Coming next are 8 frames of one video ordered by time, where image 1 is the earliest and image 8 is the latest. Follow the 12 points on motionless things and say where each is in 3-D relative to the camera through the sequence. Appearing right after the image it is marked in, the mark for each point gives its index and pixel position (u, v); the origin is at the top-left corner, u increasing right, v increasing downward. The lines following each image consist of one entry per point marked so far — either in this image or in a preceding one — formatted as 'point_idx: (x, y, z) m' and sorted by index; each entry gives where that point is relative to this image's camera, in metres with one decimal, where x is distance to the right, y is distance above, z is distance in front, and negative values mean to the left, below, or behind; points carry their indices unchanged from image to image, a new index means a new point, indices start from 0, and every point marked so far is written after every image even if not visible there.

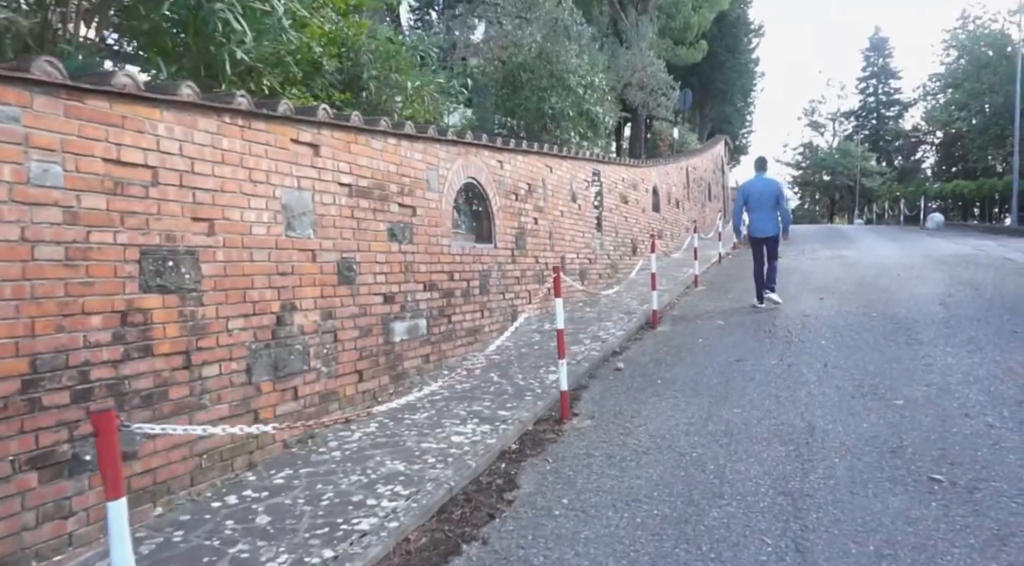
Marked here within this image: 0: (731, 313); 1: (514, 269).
0: (+3.3, -0.4, +10.0) m
1: (0.0, +0.2, +8.2) m
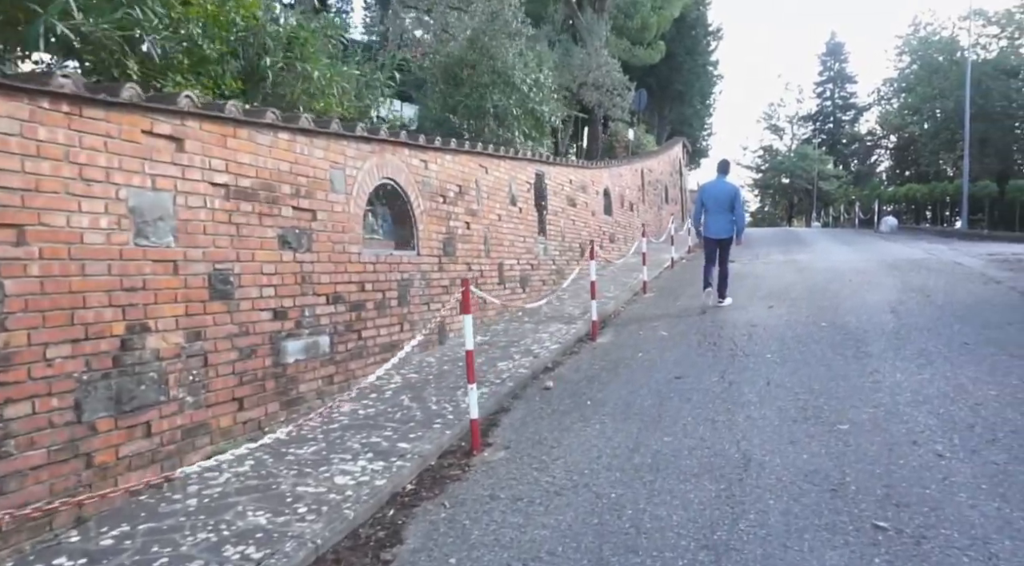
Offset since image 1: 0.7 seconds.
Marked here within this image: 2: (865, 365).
0: (+2.4, -0.5, +9.5) m
1: (-0.8, +0.1, +7.5) m
2: (+3.5, -0.8, +6.5) m
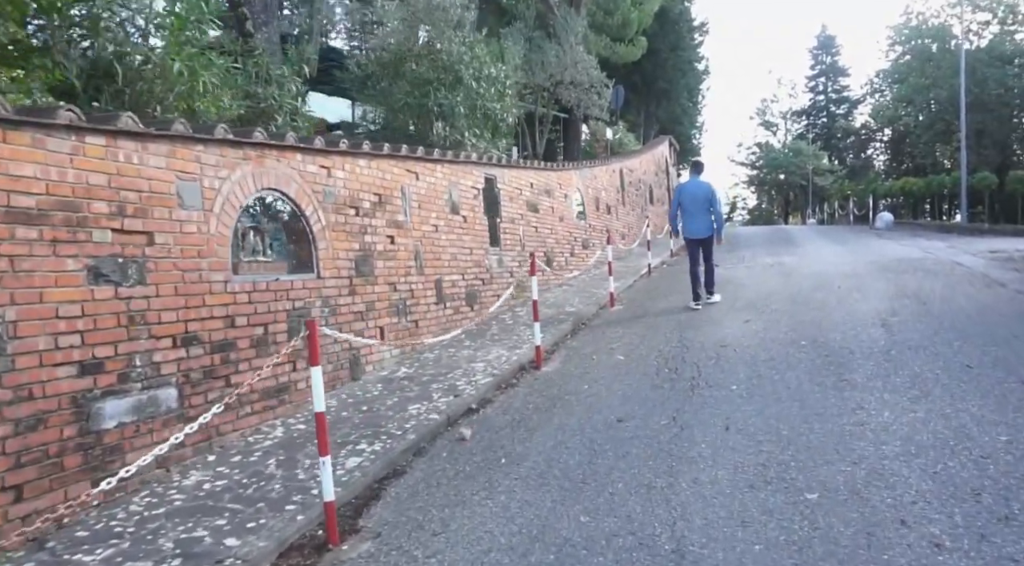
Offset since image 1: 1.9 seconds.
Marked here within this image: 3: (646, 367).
0: (+1.6, -0.7, +8.4) m
1: (-1.6, -0.2, +6.5) m
2: (+2.8, -1.0, +5.4) m
3: (+1.4, -0.9, +7.0) m
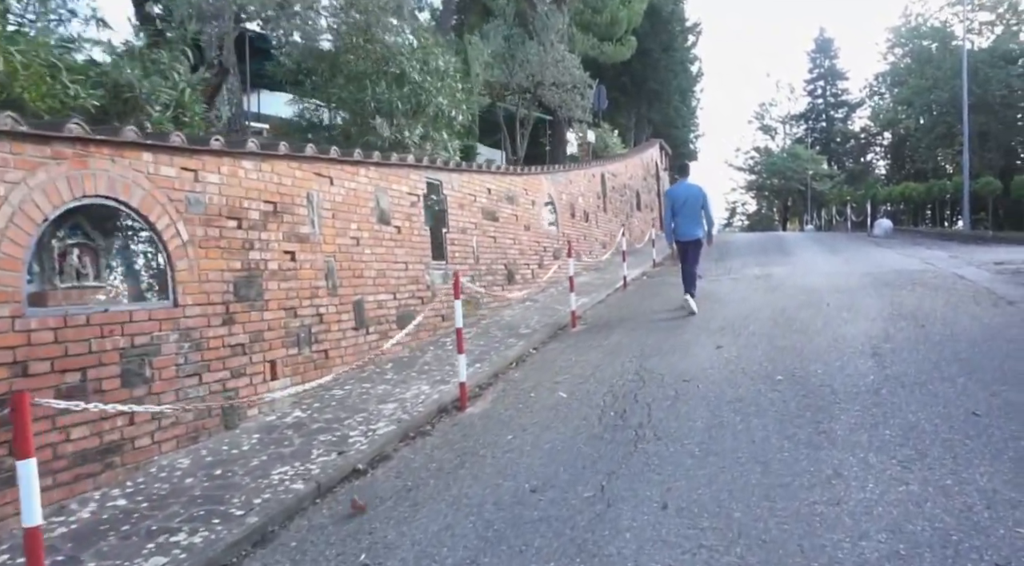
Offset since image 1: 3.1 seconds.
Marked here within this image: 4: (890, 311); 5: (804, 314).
0: (+0.9, -1.0, +7.3) m
1: (-2.3, -0.4, +5.3) m
2: (+2.0, -1.2, +4.3) m
3: (+0.7, -1.1, +5.8) m
4: (+5.2, -0.4, +9.0) m
5: (+4.1, -0.4, +9.1) m
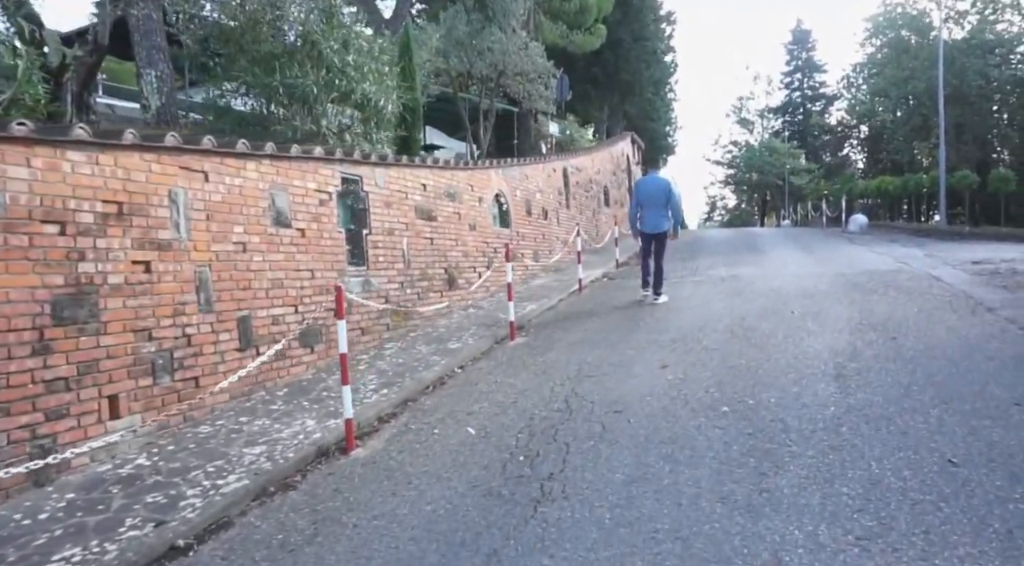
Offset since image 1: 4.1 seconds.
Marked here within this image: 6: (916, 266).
0: (0.0, -1.1, +6.3) m
1: (-3.1, -0.5, +4.3) m
2: (+1.3, -1.3, +3.3) m
3: (-0.1, -1.2, +4.9) m
4: (+4.3, -0.5, +8.1) m
5: (+3.2, -0.5, +8.2) m
6: (+7.9, +0.3, +12.7) m
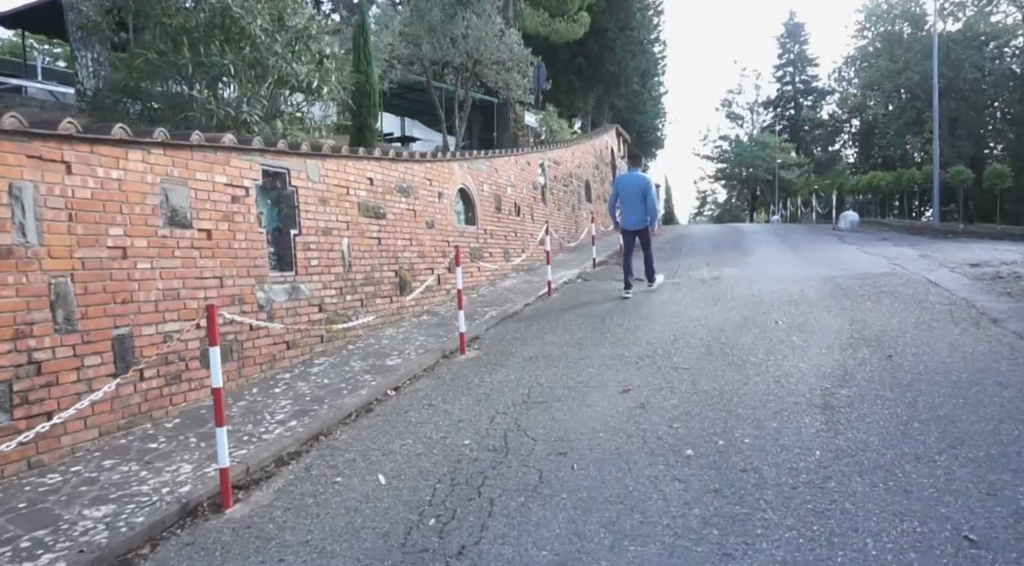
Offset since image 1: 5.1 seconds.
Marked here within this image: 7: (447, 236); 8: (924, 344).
0: (-0.5, -1.2, +5.3) m
1: (-3.7, -0.6, +3.3) m
2: (+0.7, -1.4, +2.4) m
3: (-0.7, -1.4, +3.9) m
4: (+3.7, -0.6, +7.2) m
5: (+2.6, -0.6, +7.3) m
6: (+7.2, +0.3, +11.9) m
7: (-1.1, +0.8, +11.1) m
8: (+4.3, -0.6, +6.8) m
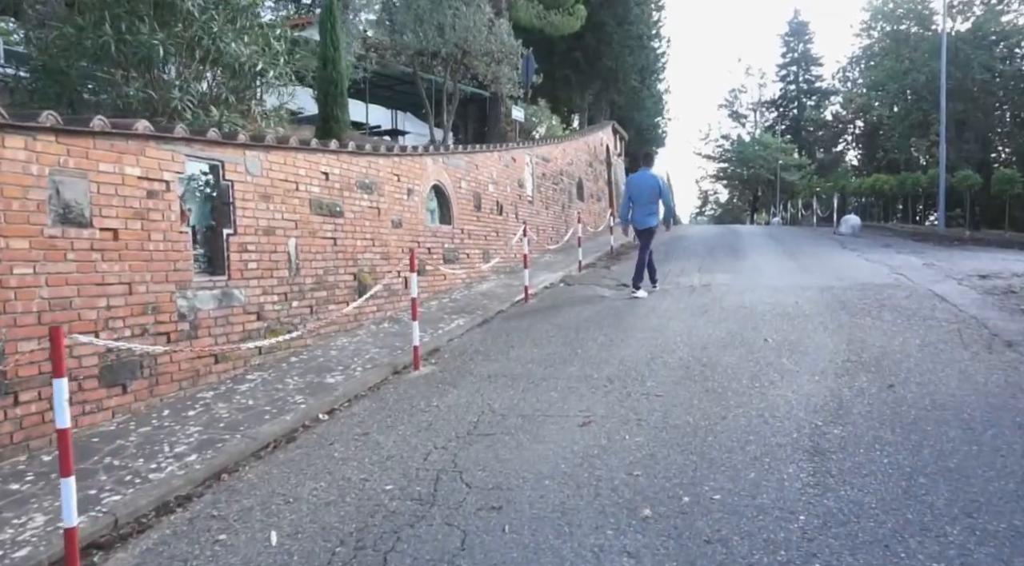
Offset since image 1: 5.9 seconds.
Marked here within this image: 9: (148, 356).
0: (-1.0, -1.3, +4.6) m
1: (-4.1, -0.7, +2.5) m
2: (+0.3, -1.6, +1.6) m
3: (-1.1, -1.5, +3.2) m
4: (+3.3, -0.7, +6.4) m
5: (+2.2, -0.8, +6.5) m
6: (+6.8, +0.1, +11.1) m
7: (-1.5, +0.7, +10.4) m
8: (+3.9, -0.8, +6.1) m
9: (-3.1, -0.6, +5.6) m
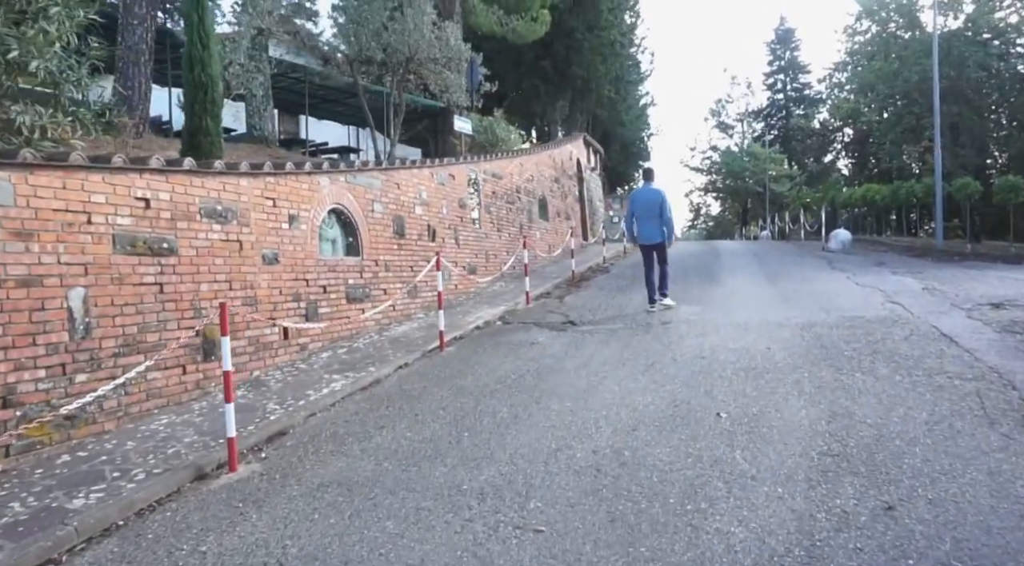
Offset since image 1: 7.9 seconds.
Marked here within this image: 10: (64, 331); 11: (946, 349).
0: (-2.1, -1.7, +2.6) m
1: (-5.2, -1.2, +0.5) m
2: (-0.8, -1.9, -0.4) m
3: (-2.2, -1.9, +1.2) m
4: (+2.2, -1.2, +4.5) m
5: (+1.0, -1.2, +4.6) m
6: (+5.7, -0.4, +9.2) m
7: (-2.7, +0.1, +8.4) m
8: (+2.8, -1.2, +4.1) m
9: (-4.2, -1.2, +3.6) m
10: (-3.7, -0.4, +5.4) m
11: (+4.7, -0.7, +7.1) m
